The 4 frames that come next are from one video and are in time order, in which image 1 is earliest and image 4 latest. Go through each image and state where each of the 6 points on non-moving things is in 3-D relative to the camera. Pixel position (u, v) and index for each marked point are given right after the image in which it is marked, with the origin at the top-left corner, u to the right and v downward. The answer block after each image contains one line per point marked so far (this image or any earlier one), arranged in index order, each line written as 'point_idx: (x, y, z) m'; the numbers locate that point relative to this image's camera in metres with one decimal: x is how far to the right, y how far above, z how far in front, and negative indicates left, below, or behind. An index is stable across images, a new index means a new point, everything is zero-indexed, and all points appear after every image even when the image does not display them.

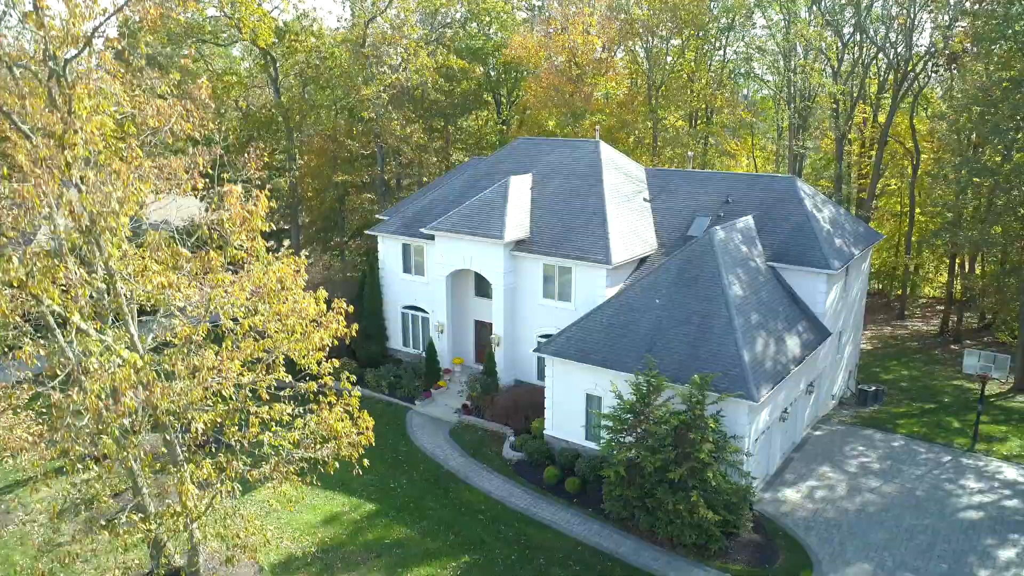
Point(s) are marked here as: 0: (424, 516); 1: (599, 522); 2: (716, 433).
0: (-2.5, -6.6, +19.5) m
1: (+2.4, -6.5, +18.8) m
2: (+5.1, -3.7, +17.2) m
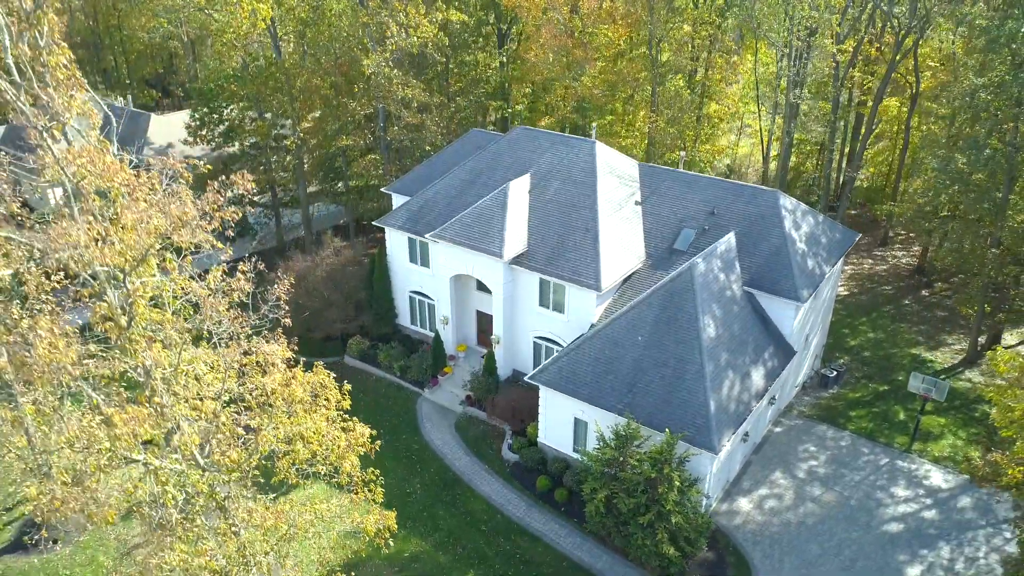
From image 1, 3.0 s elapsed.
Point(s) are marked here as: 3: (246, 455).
0: (-2.6, -8.1, +23.2) m
1: (+2.3, -8.2, +22.6) m
2: (+5.1, -5.8, +20.4) m
3: (-6.3, -3.9, +16.1) m
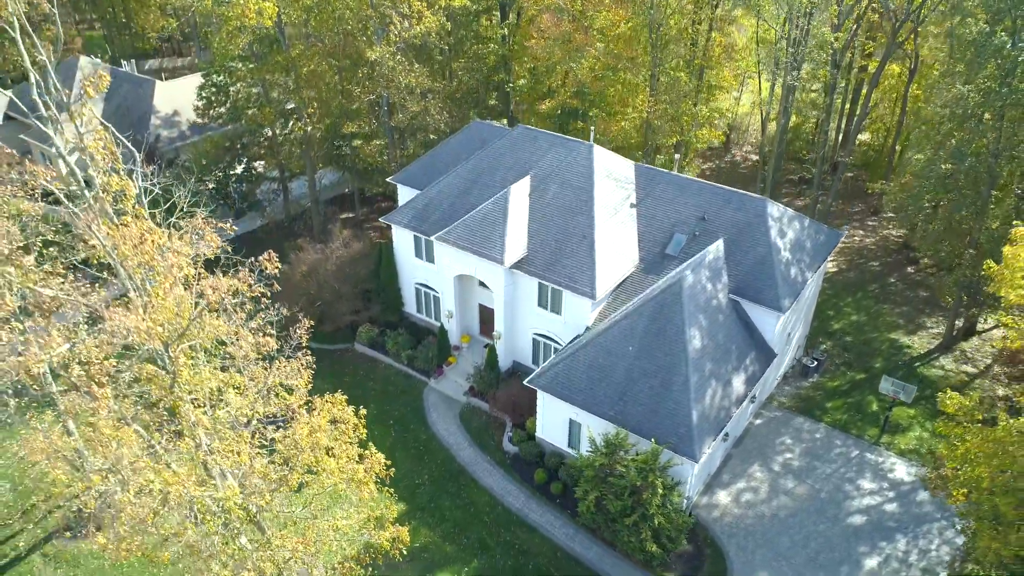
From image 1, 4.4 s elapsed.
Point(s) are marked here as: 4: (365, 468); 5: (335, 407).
0: (-2.6, -8.6, +25.7) m
1: (+2.3, -8.7, +25.0) m
2: (+5.1, -6.5, +22.7) m
3: (-6.3, -5.1, +18.2) m
4: (-4.1, -5.0, +19.0) m
5: (-4.9, -3.3, +18.9) m
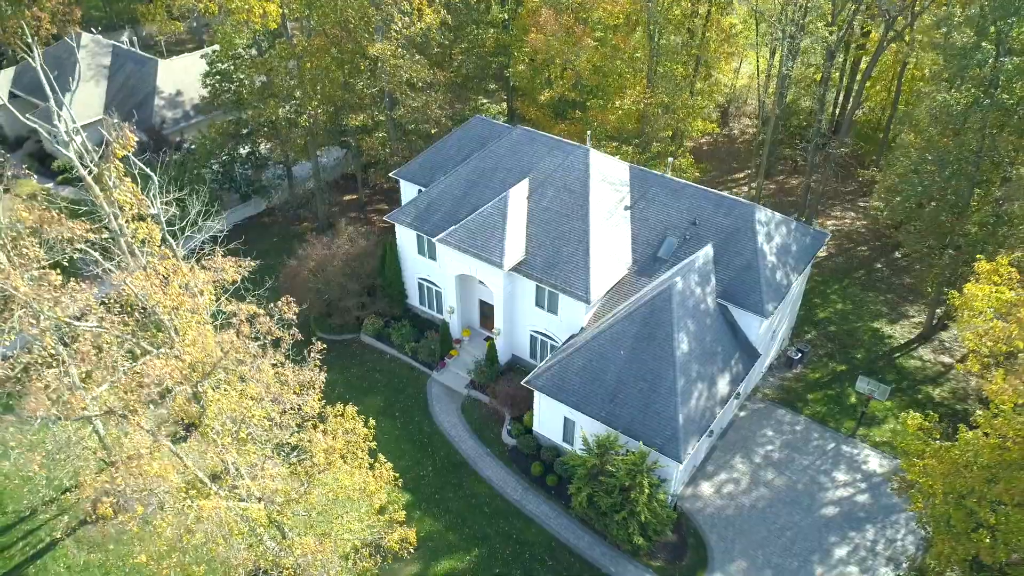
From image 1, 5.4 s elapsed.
0: (-2.7, -8.9, +27.6) m
1: (+2.3, -9.1, +27.0) m
2: (+5.0, -7.0, +24.5) m
3: (-6.4, -5.8, +19.9) m
4: (-4.2, -5.7, +20.8) m
5: (-4.9, -4.0, +20.5) m
